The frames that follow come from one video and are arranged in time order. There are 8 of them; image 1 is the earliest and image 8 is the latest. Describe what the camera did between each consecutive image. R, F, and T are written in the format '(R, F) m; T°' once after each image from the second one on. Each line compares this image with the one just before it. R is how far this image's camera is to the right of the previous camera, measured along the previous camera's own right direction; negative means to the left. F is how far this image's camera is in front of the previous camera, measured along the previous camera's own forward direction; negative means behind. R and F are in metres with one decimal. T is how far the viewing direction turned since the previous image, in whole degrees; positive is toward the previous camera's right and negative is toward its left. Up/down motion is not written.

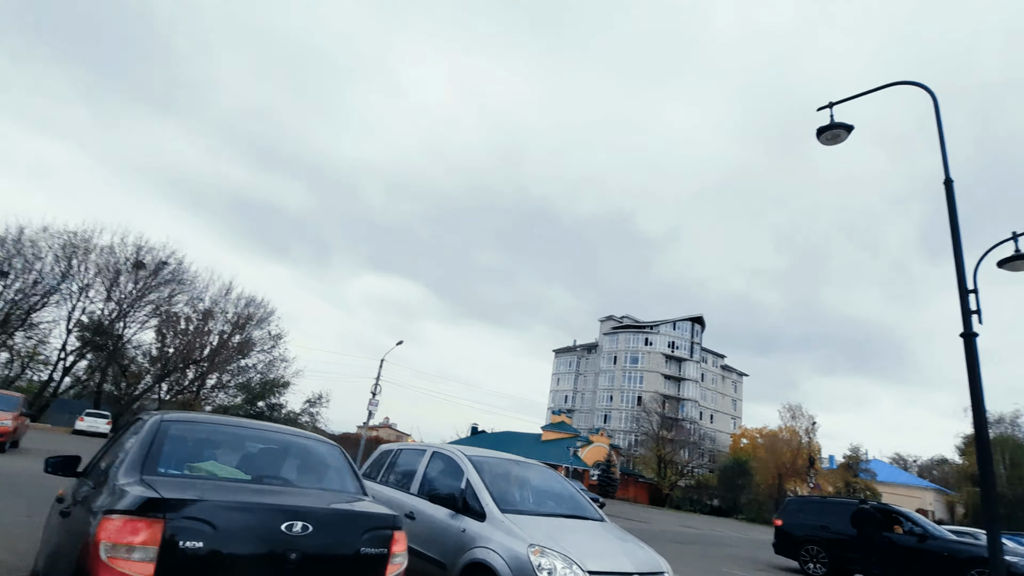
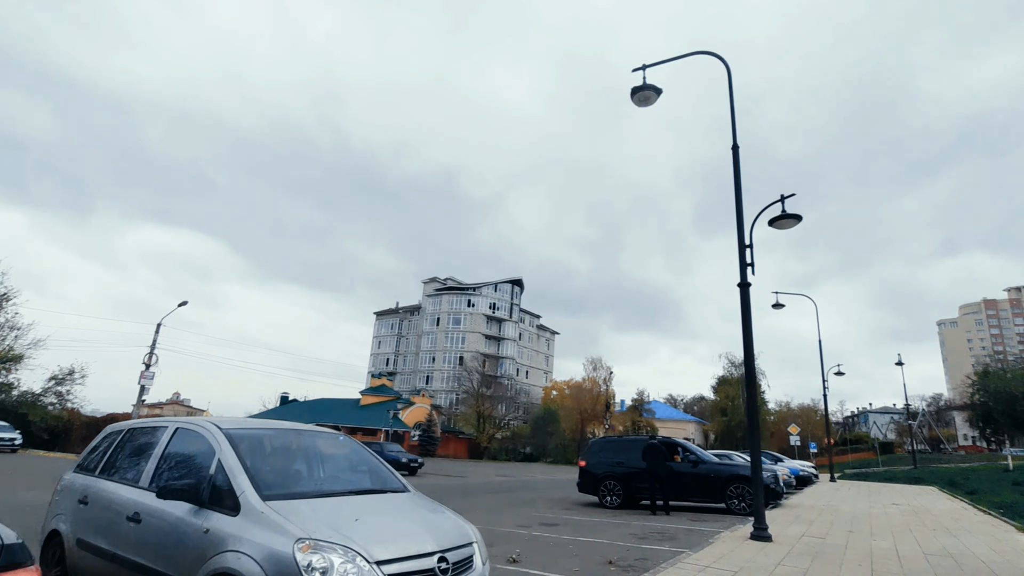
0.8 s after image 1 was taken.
(+0.3, +0.8) m; +19°
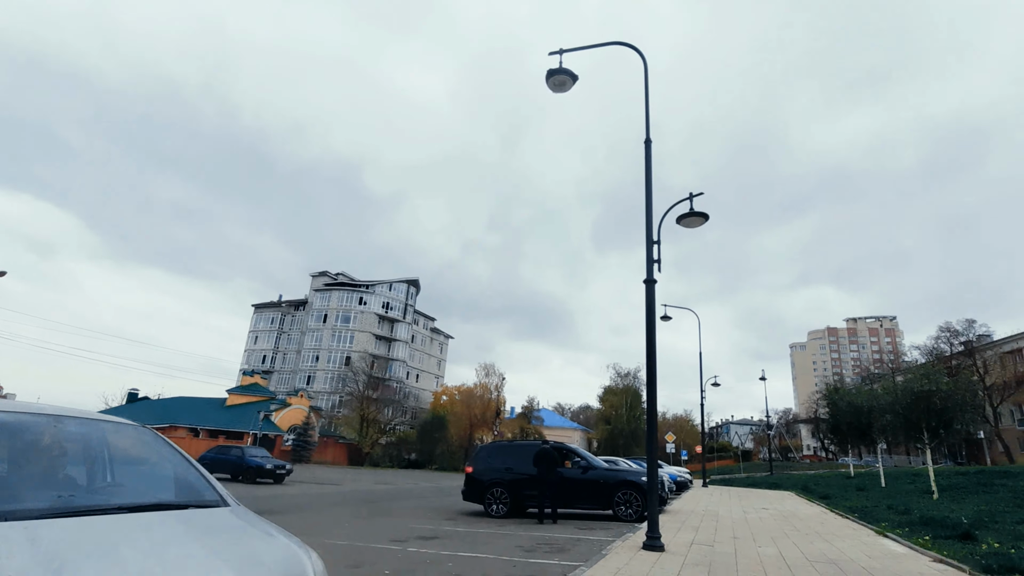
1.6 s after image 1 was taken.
(+0.1, +0.9) m; +11°
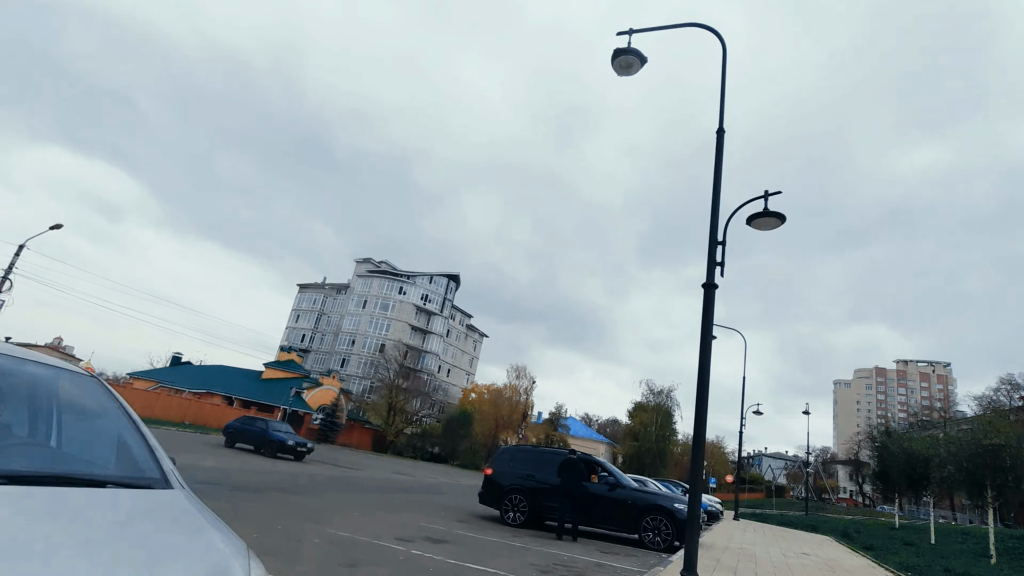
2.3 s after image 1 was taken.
(0.0, +0.7) m; -4°
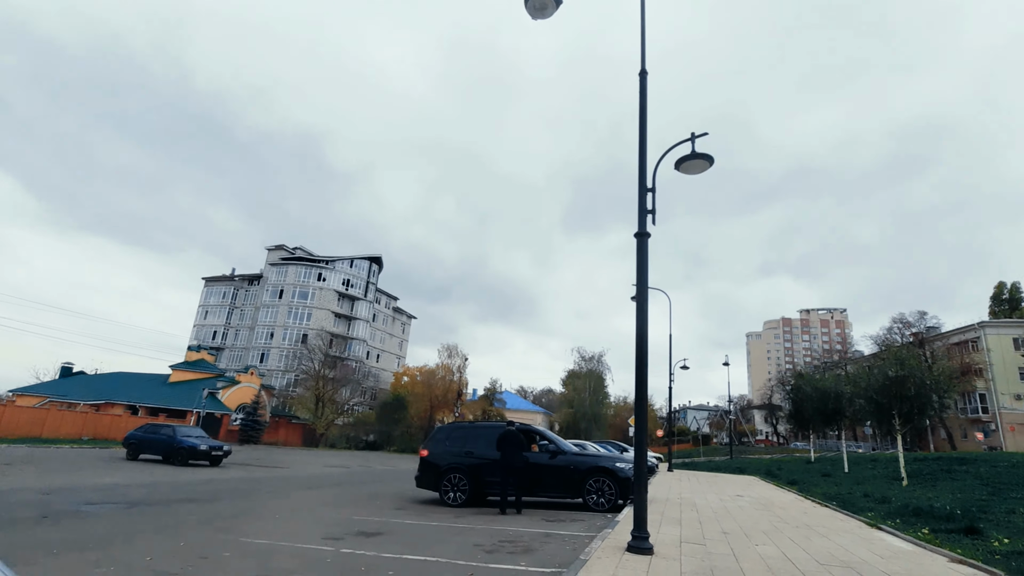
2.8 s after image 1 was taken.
(+0.1, +0.7) m; +8°
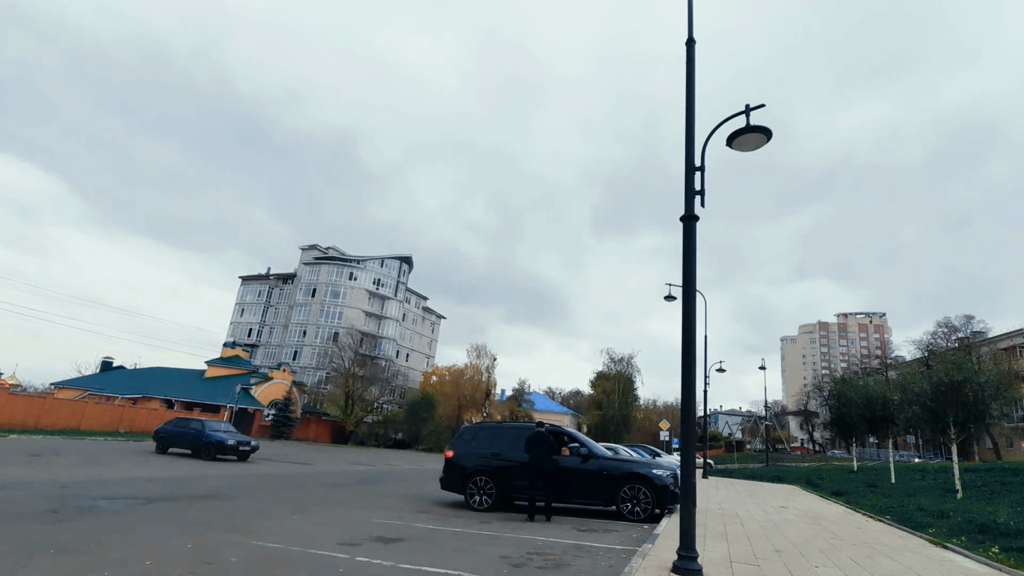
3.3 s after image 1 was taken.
(0.0, +0.6) m; -3°
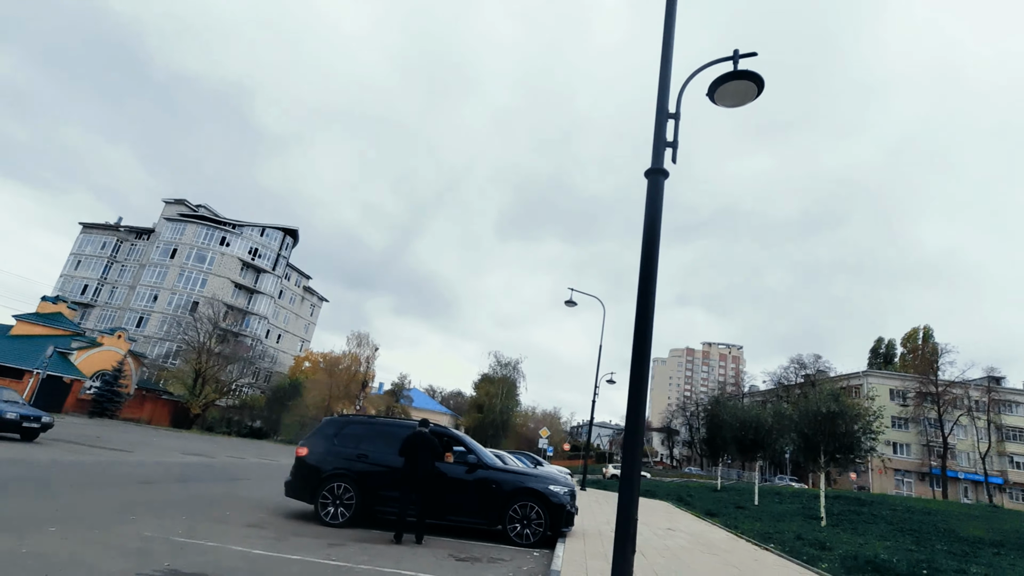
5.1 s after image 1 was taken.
(0.0, +1.8) m; +12°
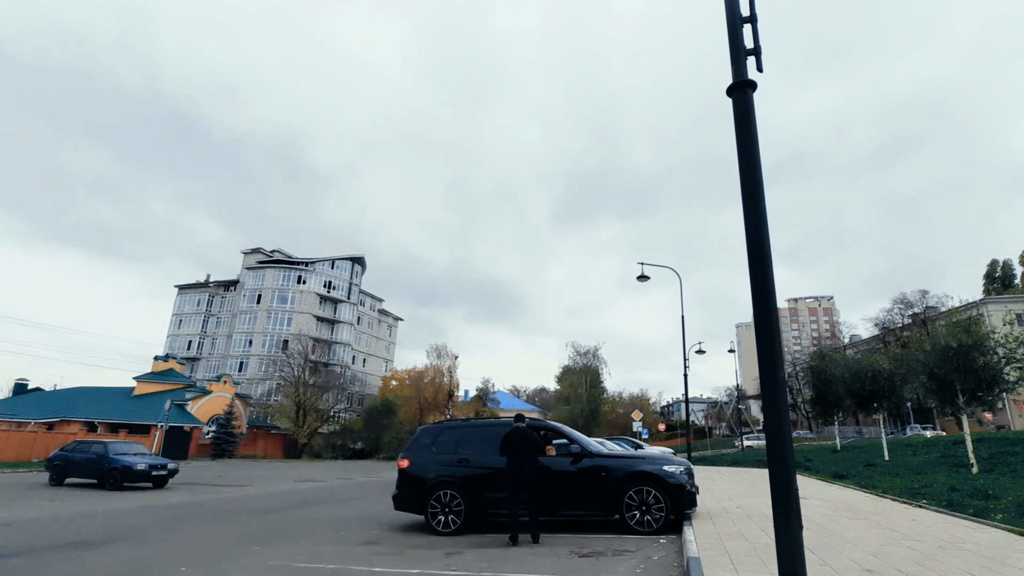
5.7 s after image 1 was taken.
(-0.2, +0.4) m; -7°
